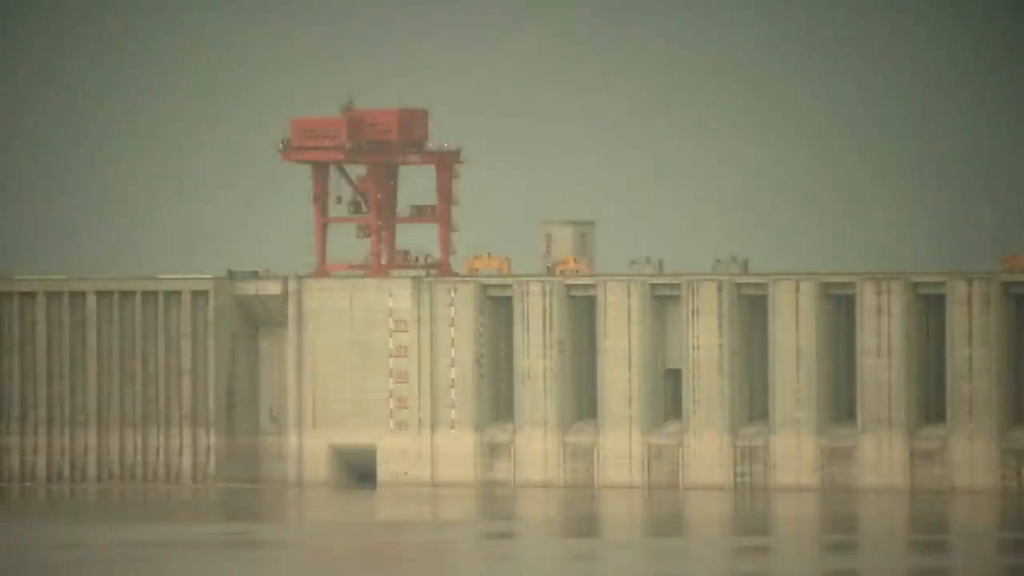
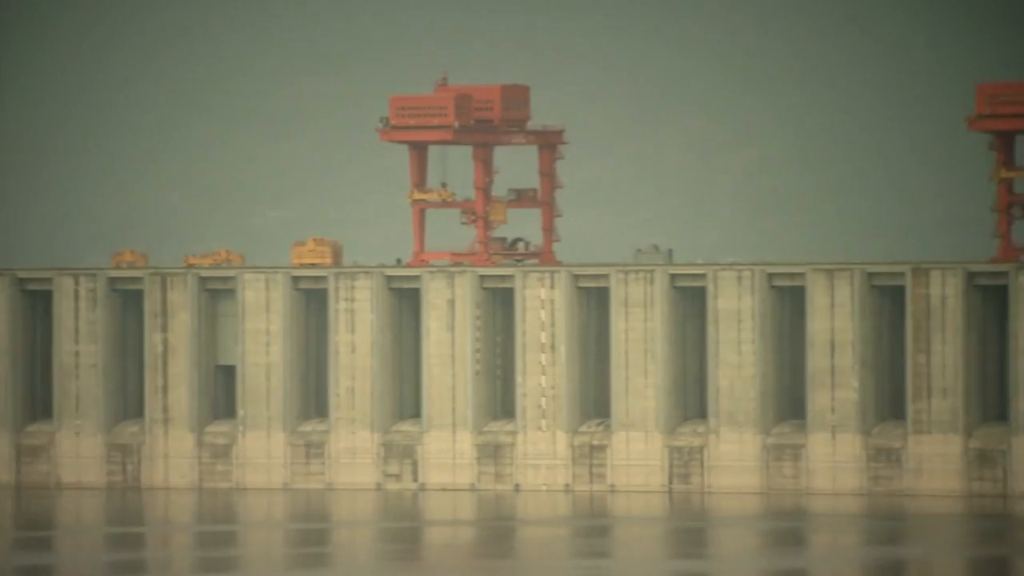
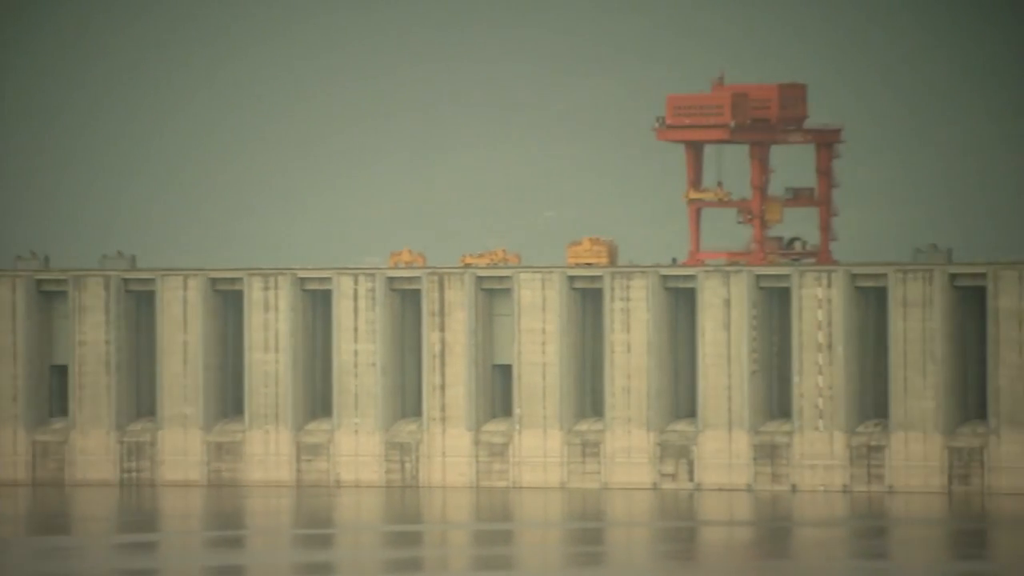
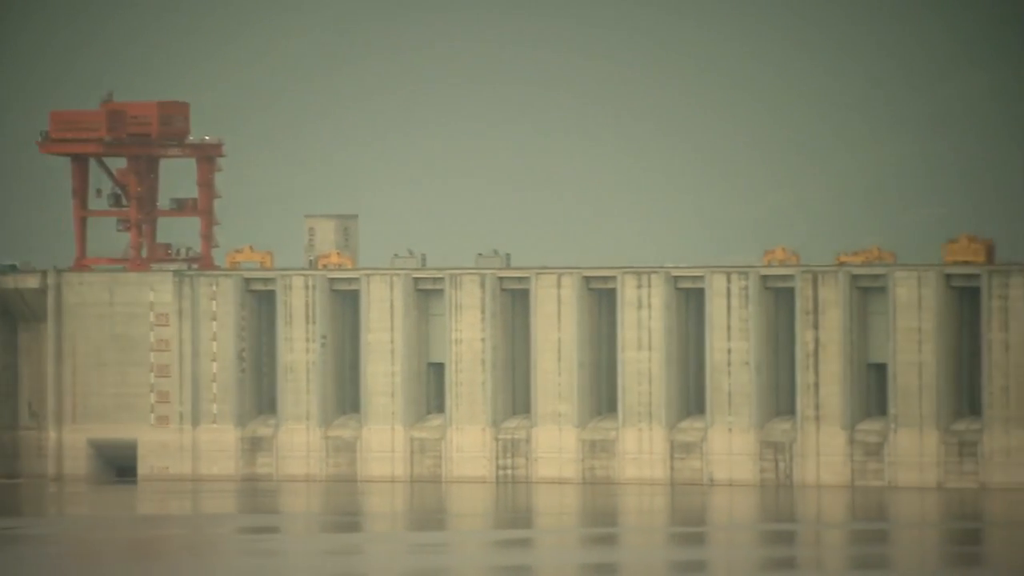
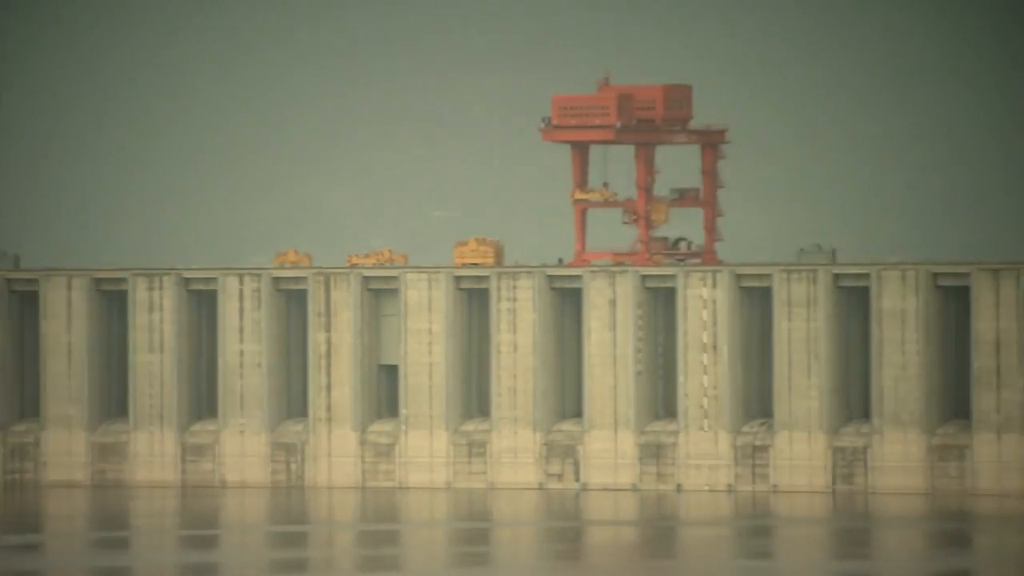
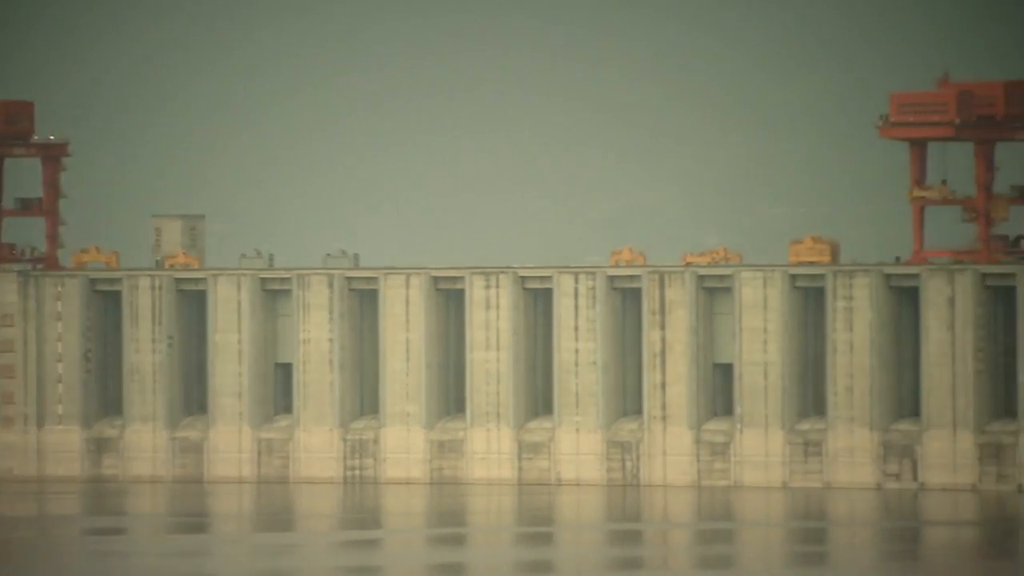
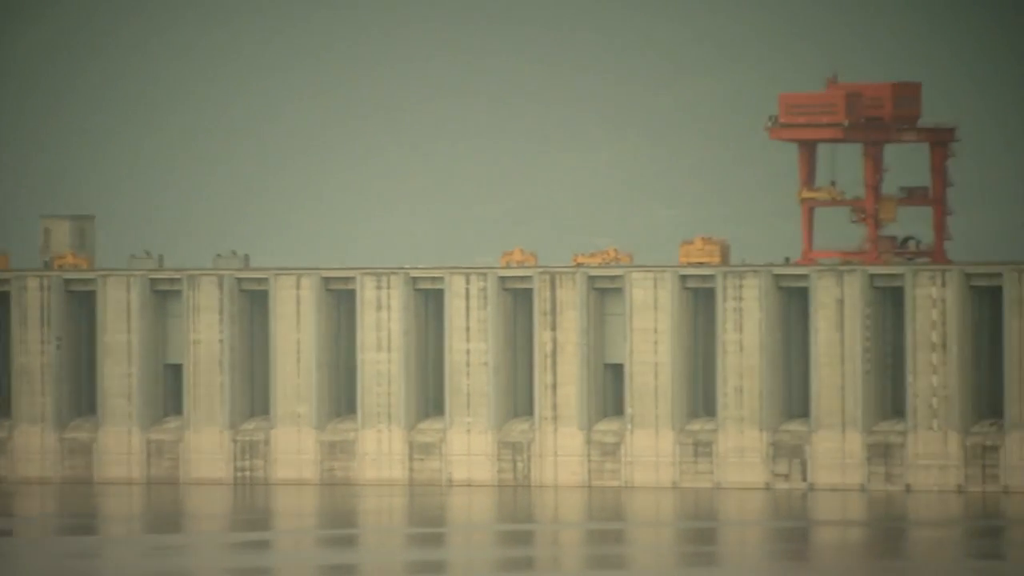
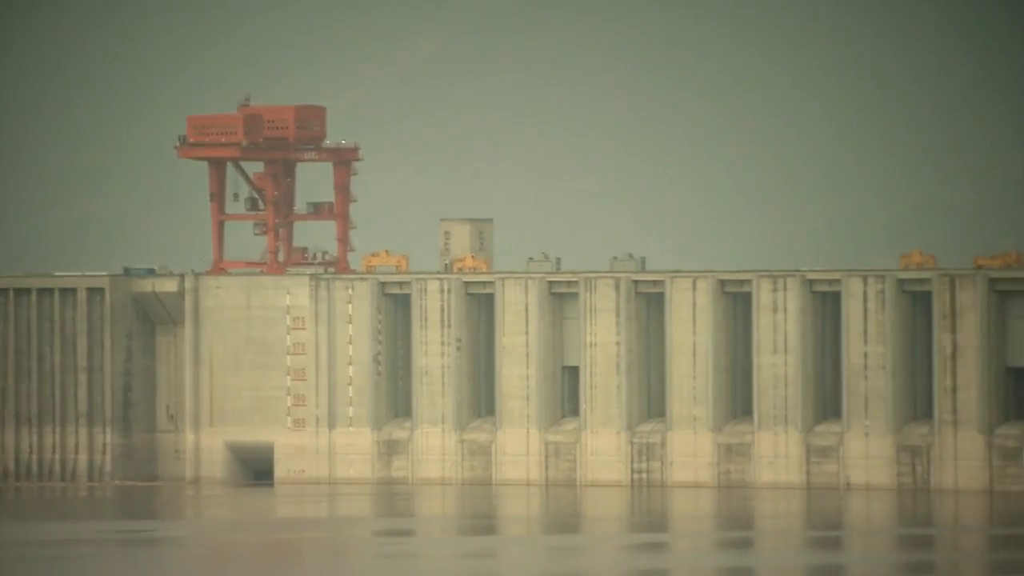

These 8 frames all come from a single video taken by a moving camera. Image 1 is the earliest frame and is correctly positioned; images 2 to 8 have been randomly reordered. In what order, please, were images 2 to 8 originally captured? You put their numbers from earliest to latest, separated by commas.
8, 4, 6, 7, 3, 5, 2
